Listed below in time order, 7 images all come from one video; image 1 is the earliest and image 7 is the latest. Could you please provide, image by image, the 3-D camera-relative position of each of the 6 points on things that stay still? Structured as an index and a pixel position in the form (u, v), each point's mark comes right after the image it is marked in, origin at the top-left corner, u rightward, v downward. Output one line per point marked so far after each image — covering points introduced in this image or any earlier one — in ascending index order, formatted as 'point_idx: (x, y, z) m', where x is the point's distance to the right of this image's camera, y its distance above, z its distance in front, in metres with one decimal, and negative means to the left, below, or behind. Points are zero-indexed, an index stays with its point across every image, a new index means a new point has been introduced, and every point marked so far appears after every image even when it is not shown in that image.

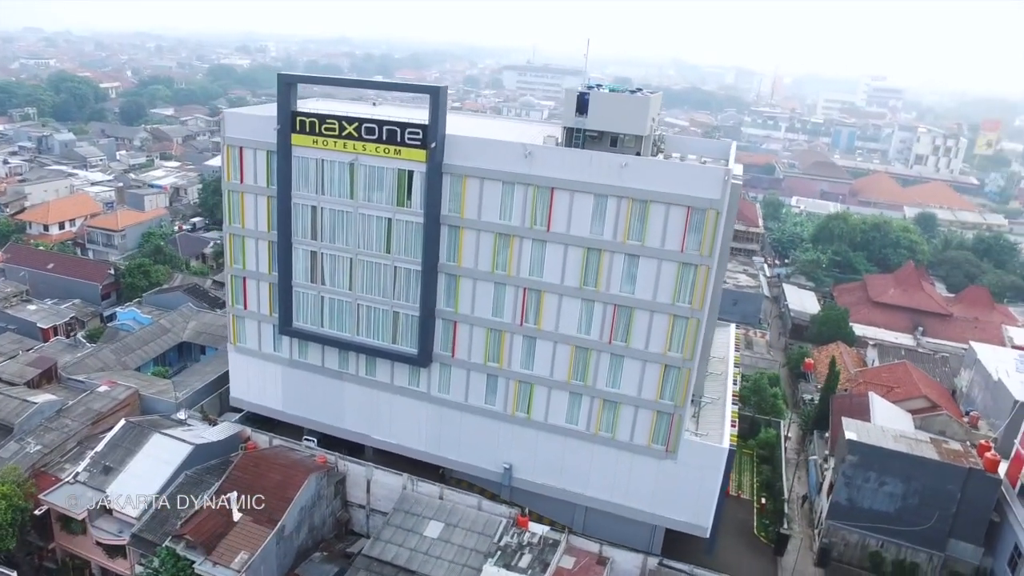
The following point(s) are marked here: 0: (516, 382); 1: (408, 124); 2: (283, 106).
0: (+0.1, -2.9, +19.5) m
1: (-2.9, +4.7, +17.8) m
2: (-6.8, +5.5, +18.7) m
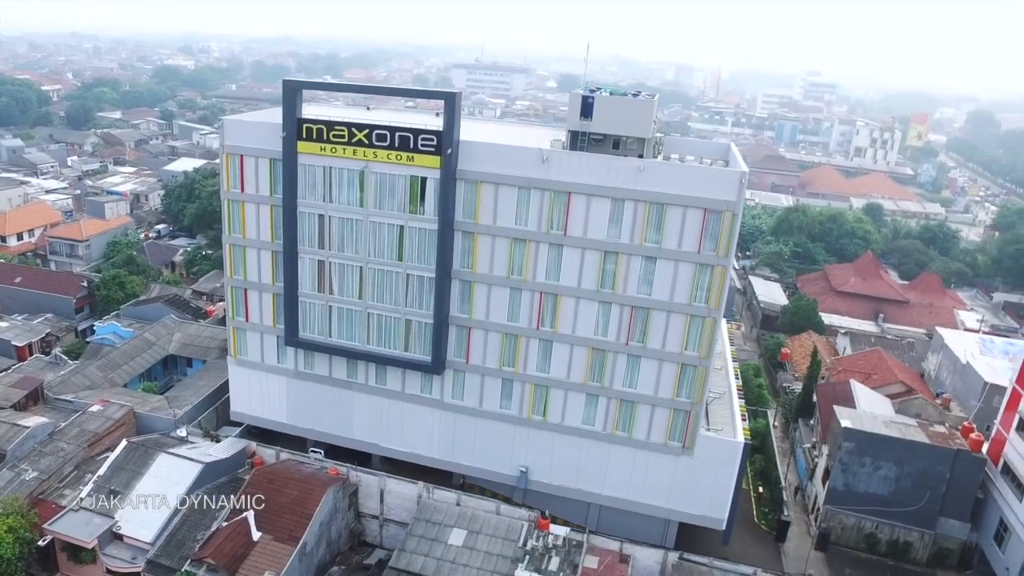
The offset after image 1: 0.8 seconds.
0: (+0.6, -3.0, +19.6) m
1: (-2.5, +4.5, +17.7) m
2: (-6.5, +5.1, +18.3) m
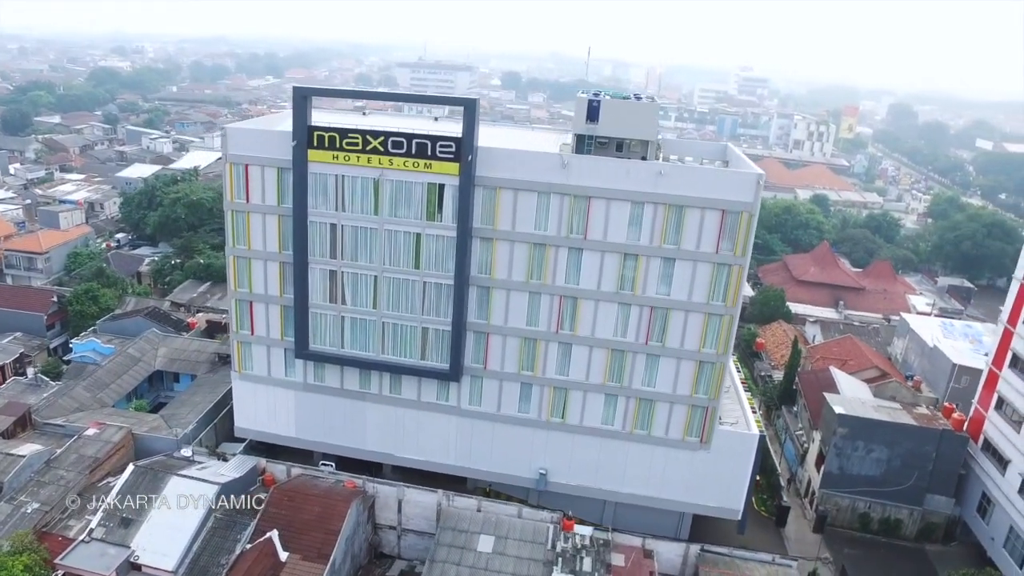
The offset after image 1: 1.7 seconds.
0: (+1.2, -3.1, +19.7) m
1: (-2.0, +4.2, +17.5) m
2: (-6.1, +4.8, +17.8) m
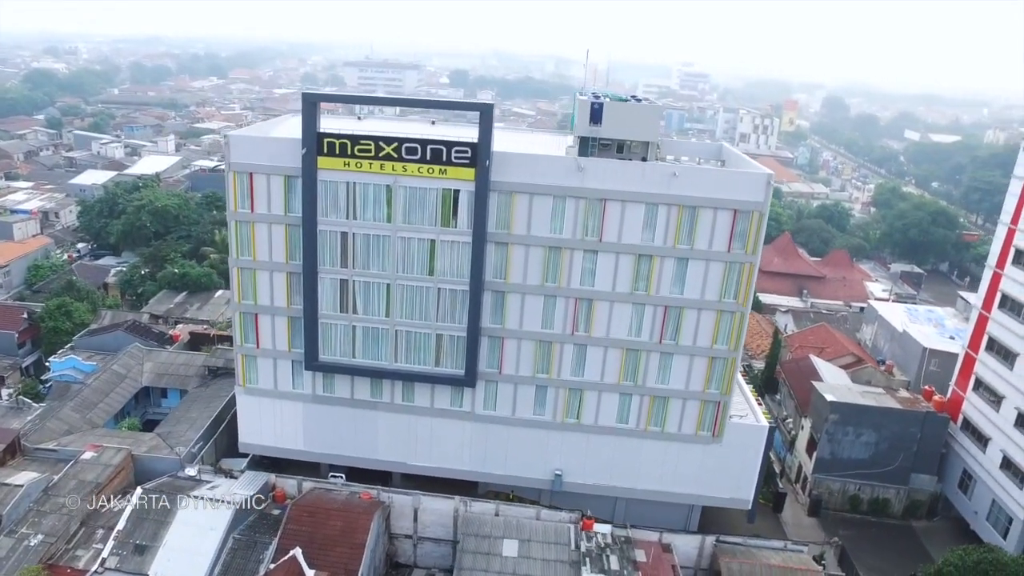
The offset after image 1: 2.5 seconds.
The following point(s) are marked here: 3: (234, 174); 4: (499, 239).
0: (+1.7, -3.2, +19.9) m
1: (-1.6, +4.0, +17.4) m
2: (-5.7, +4.5, +17.4) m
3: (-8.1, +3.3, +18.2) m
4: (-0.4, +1.4, +18.3) m
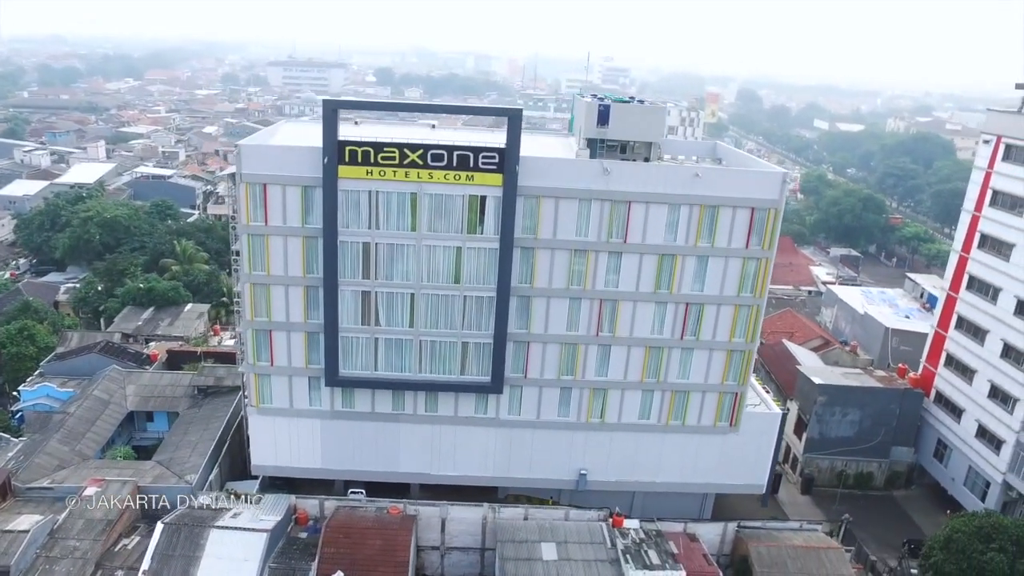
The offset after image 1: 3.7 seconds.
0: (+2.5, -3.2, +20.1) m
1: (-0.8, +3.8, +17.2) m
2: (-4.9, +4.1, +16.7) m
3: (-7.3, +2.8, +17.4) m
4: (+0.4, +1.3, +18.3) m
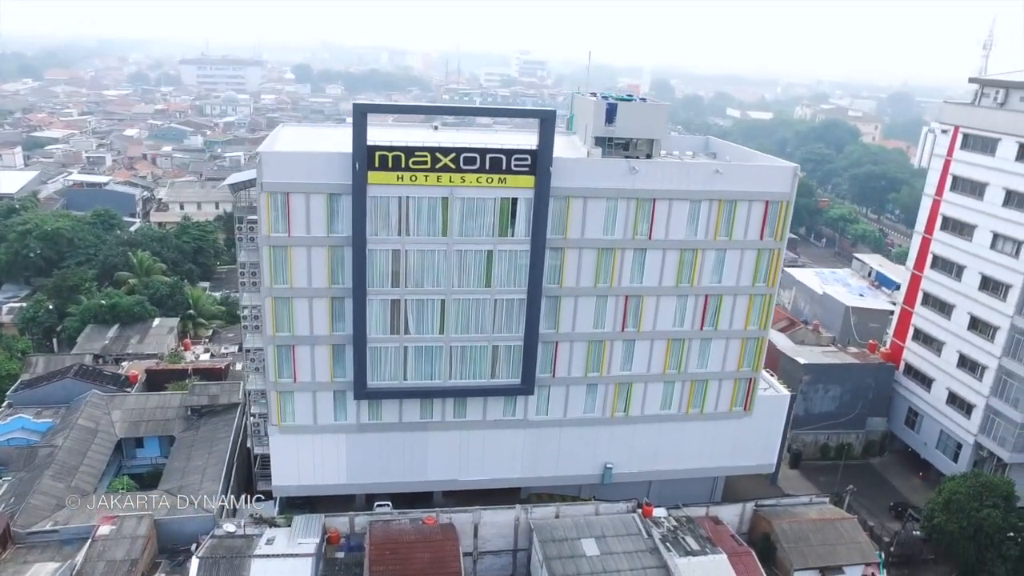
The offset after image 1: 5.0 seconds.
0: (+3.4, -3.1, +20.4) m
1: (0.0, +3.8, +17.1) m
2: (-4.0, +3.8, +16.1) m
3: (-6.4, +2.4, +16.5) m
4: (+1.2, +1.3, +18.3) m
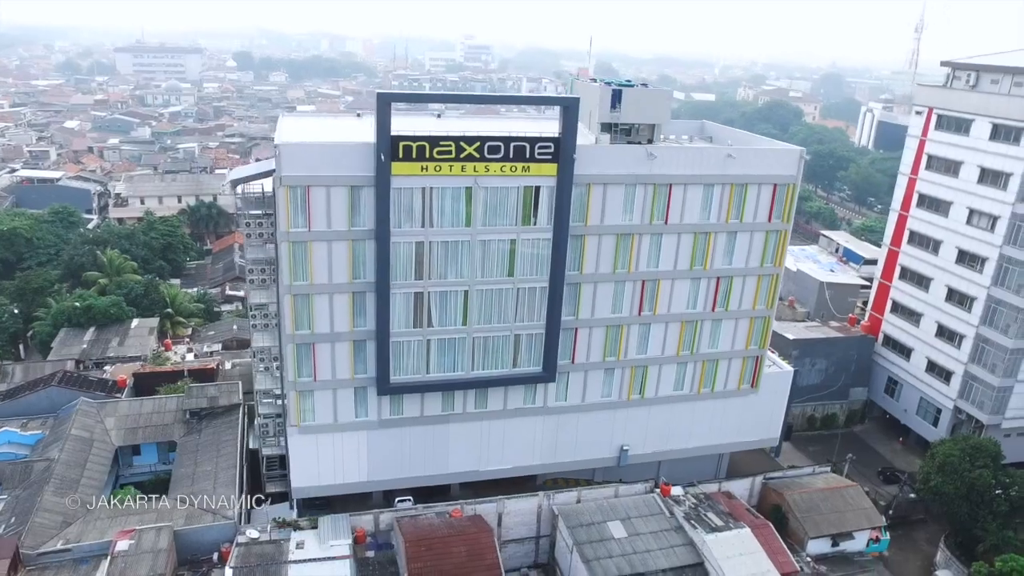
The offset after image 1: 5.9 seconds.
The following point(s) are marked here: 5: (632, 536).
0: (+3.9, -2.6, +20.6) m
1: (+0.6, +4.1, +16.9) m
2: (-3.3, +3.9, +15.7) m
3: (-5.7, +2.5, +15.9) m
4: (+1.8, +1.7, +18.3) m
5: (+3.5, -7.4, +18.8) m
